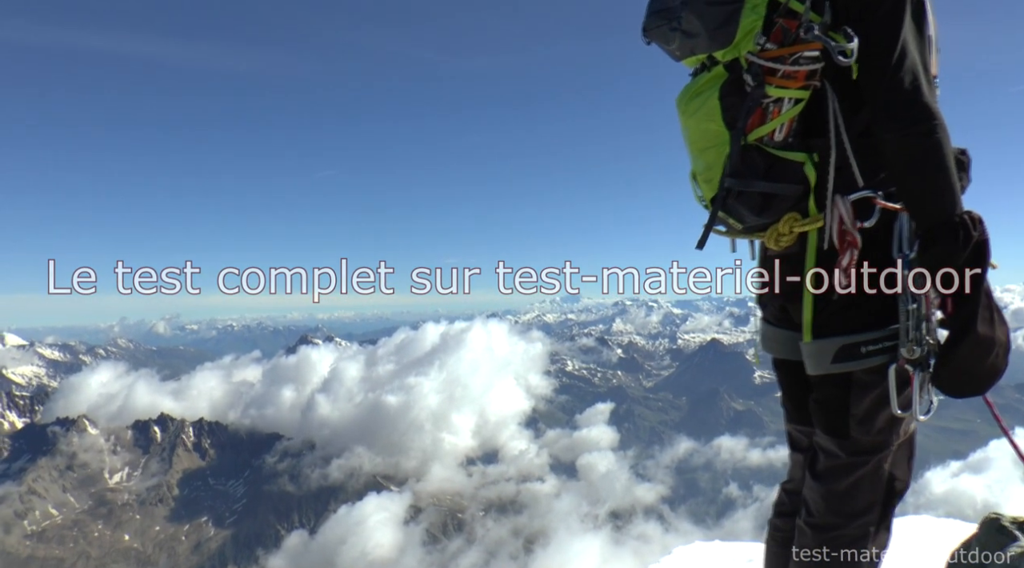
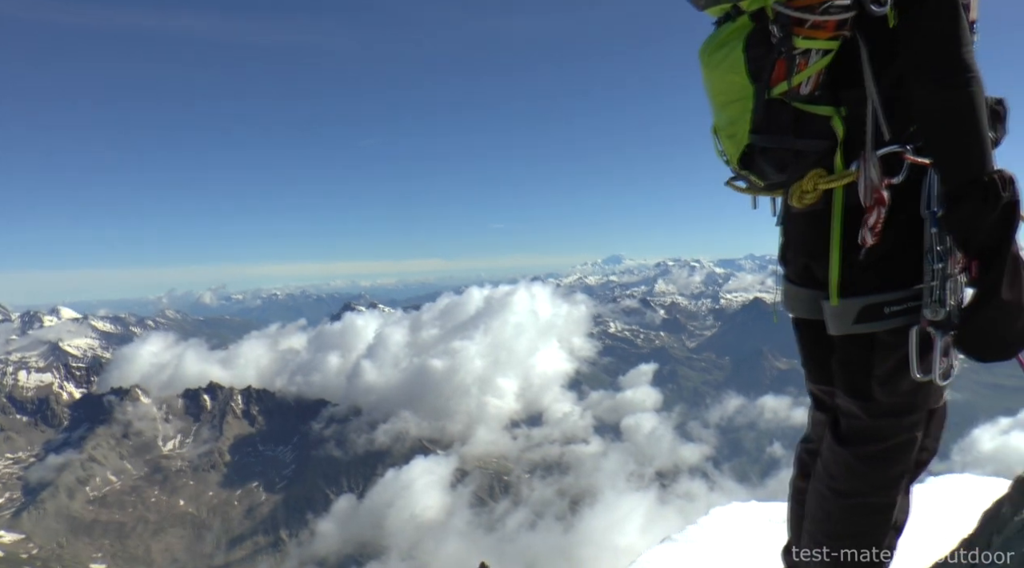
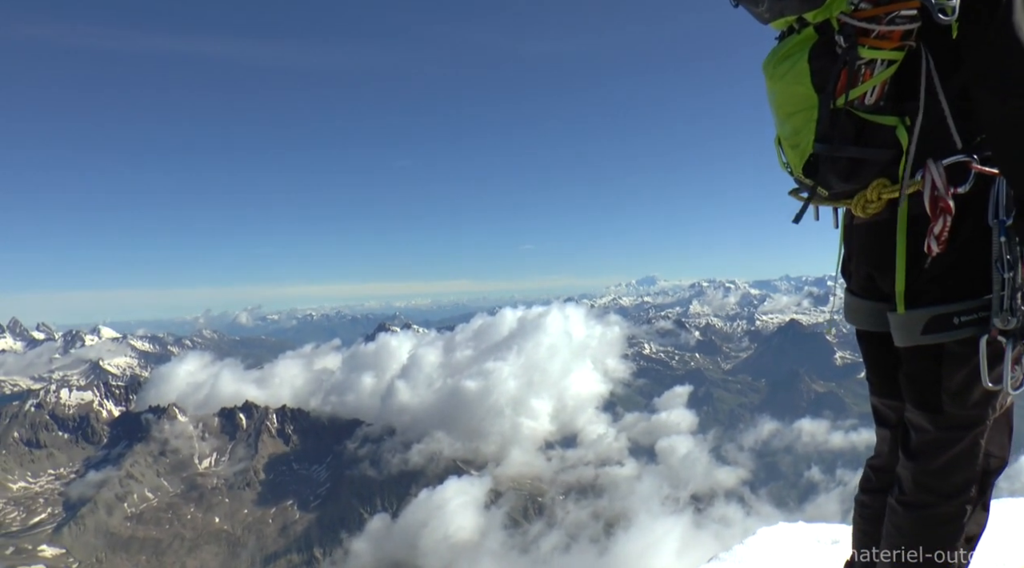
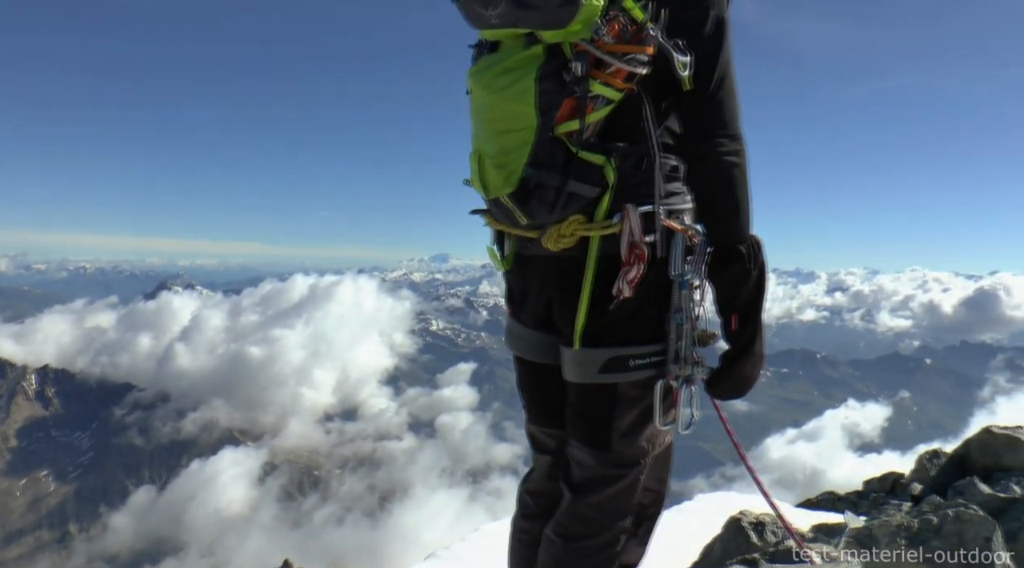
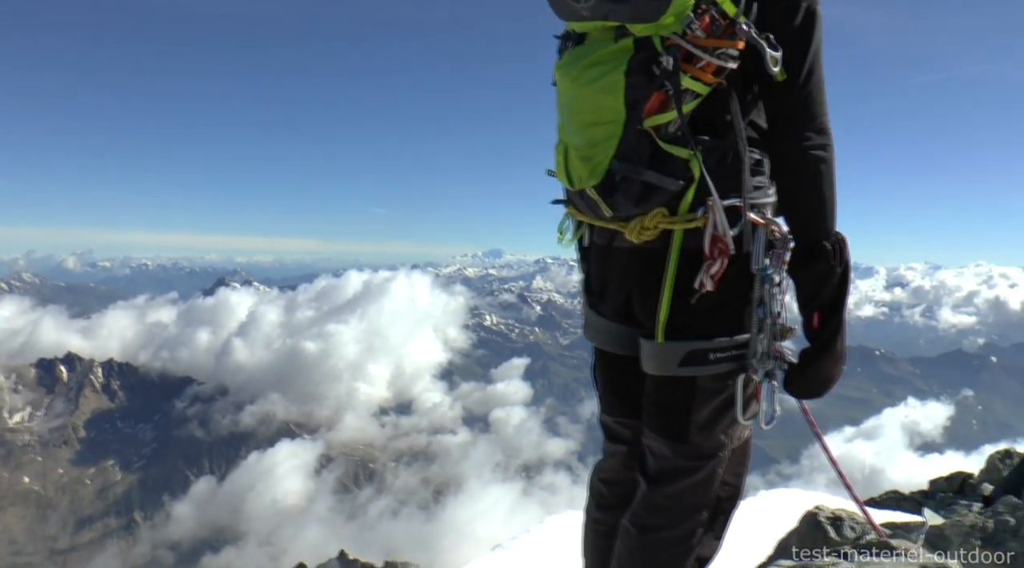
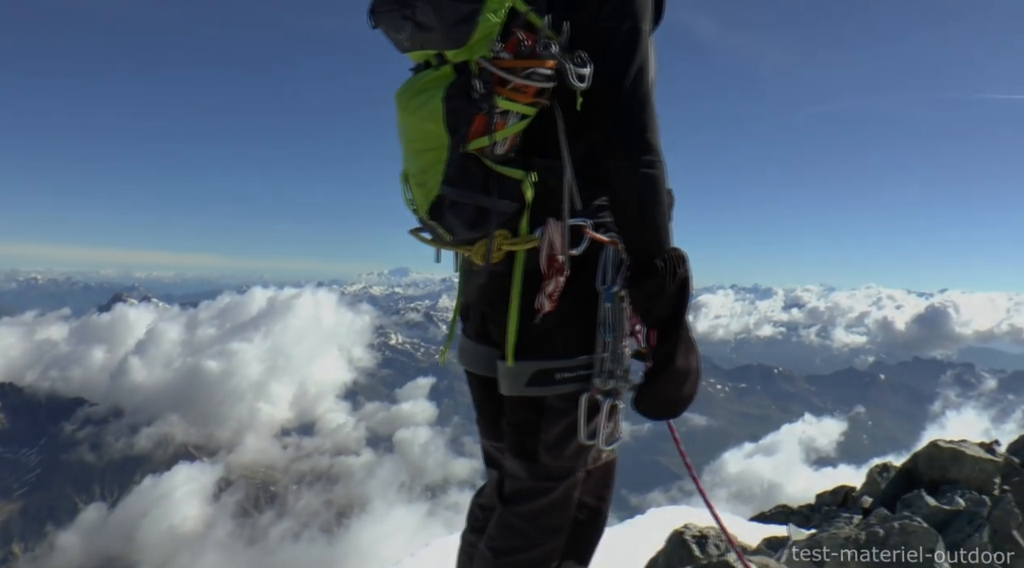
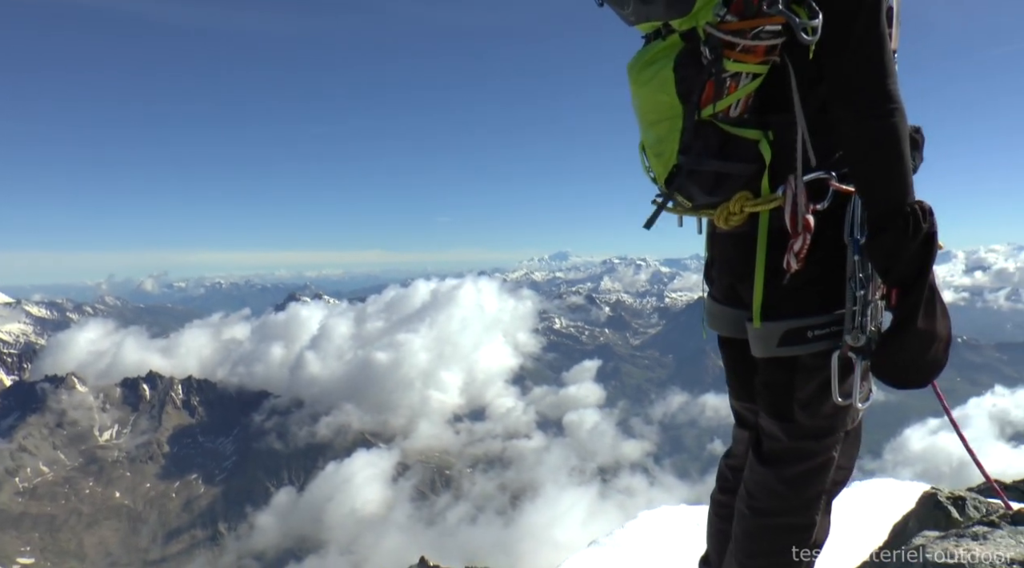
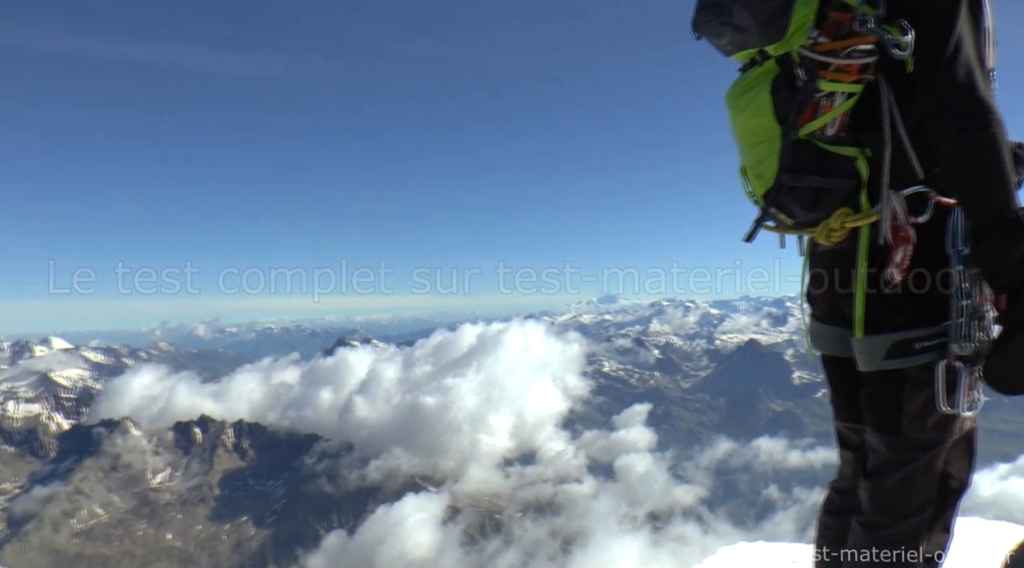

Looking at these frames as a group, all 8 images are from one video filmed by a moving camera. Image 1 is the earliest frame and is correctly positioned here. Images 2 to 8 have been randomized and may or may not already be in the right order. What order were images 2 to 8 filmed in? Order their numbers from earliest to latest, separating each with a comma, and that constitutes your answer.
8, 3, 2, 7, 5, 4, 6
